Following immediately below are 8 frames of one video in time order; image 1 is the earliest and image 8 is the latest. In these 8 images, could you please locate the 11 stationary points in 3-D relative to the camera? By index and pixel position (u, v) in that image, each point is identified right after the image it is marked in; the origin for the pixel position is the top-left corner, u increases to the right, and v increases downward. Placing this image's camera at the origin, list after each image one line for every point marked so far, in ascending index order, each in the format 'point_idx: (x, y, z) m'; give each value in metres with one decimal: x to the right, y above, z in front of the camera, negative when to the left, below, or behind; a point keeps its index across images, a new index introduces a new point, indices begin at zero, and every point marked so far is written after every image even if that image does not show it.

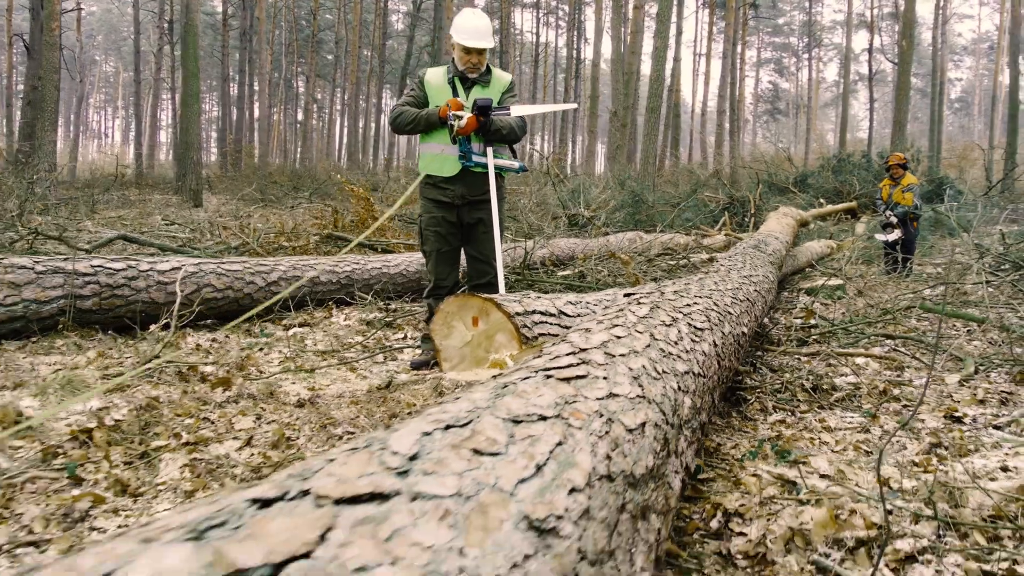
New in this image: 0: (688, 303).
0: (+0.5, 0.0, +2.4) m
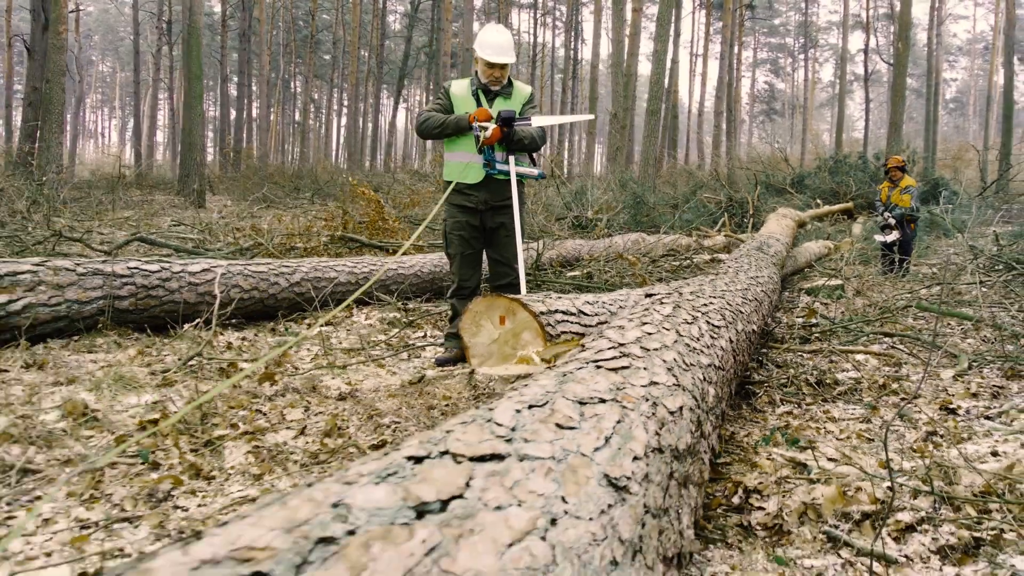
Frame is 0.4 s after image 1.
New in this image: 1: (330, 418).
0: (+0.6, 0.0, +2.6) m
1: (-0.5, -0.4, +2.4) m
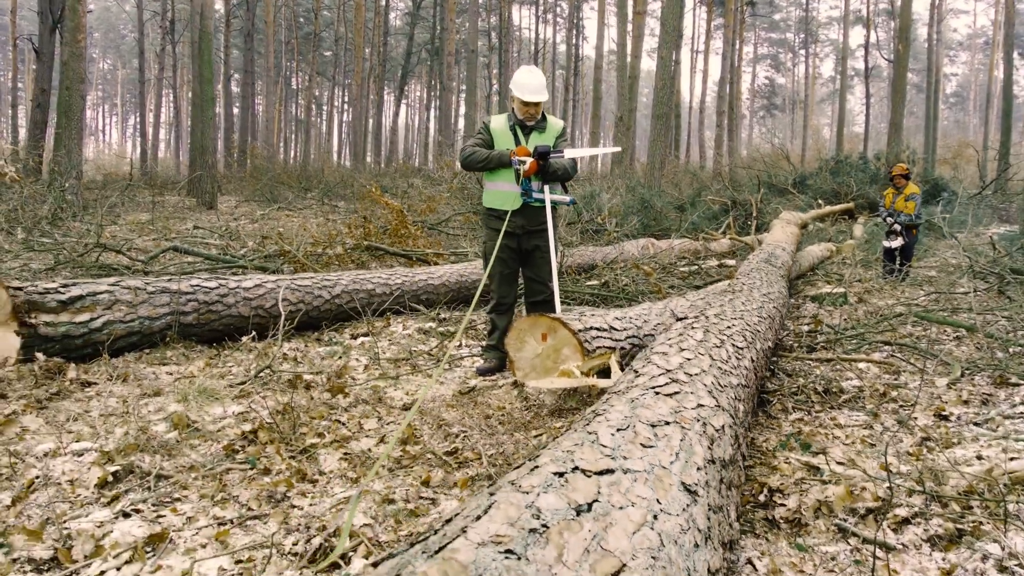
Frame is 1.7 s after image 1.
0: (+0.8, -0.1, +3.0) m
1: (-0.4, -0.5, +2.8) m
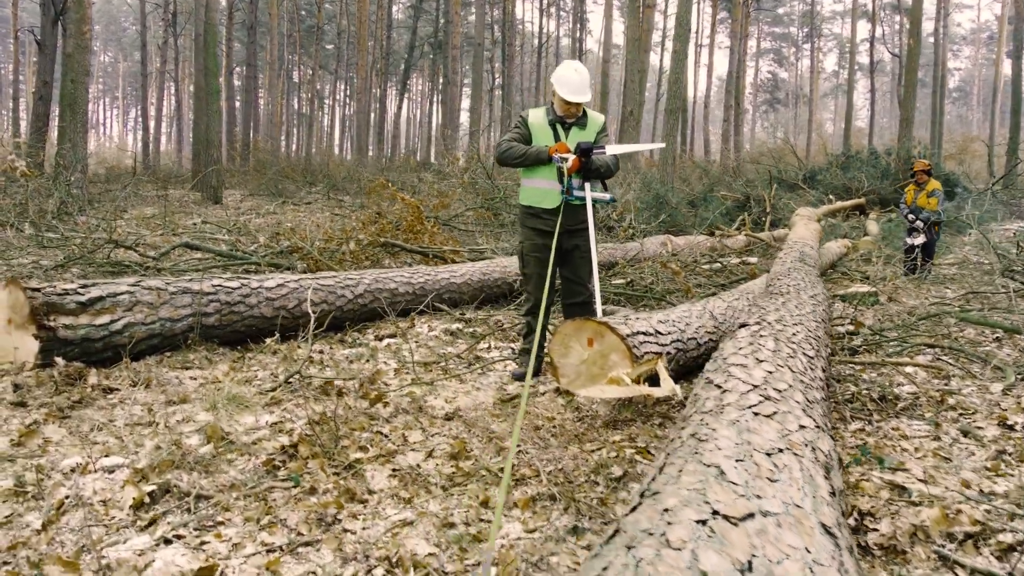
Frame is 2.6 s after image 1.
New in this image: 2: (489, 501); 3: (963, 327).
0: (+0.9, -0.1, +2.8) m
1: (-0.2, -0.5, +2.6) m
2: (-0.1, -0.6, +2.2) m
3: (+3.0, -0.3, +5.7) m
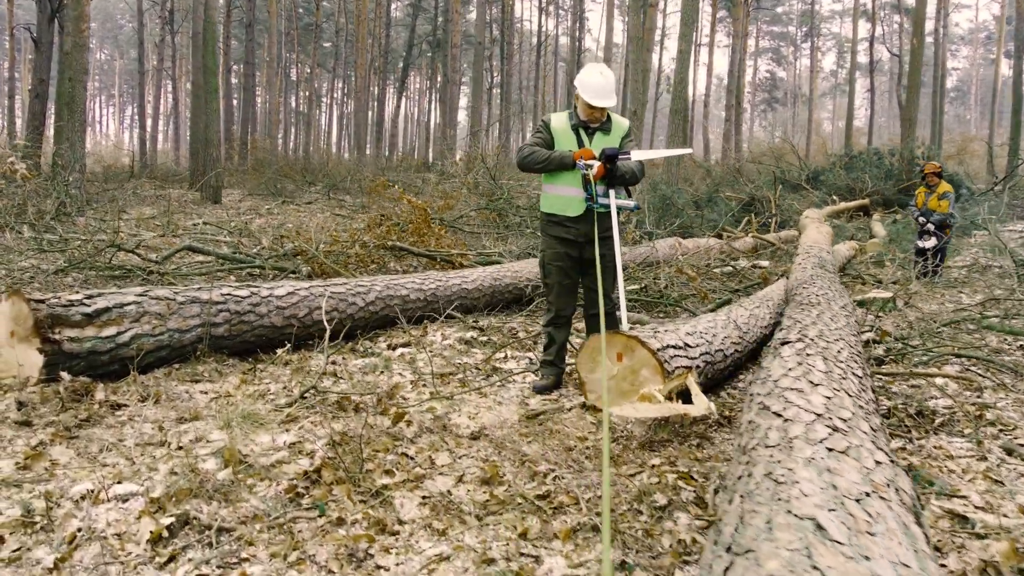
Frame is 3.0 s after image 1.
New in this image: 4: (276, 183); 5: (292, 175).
0: (+1.0, -0.2, +2.7) m
1: (-0.1, -0.5, +2.5) m
2: (0.0, -0.6, +2.1) m
3: (+3.1, -0.3, +5.6) m
4: (-4.8, +2.1, +17.1) m
5: (-4.6, +2.4, +17.7) m
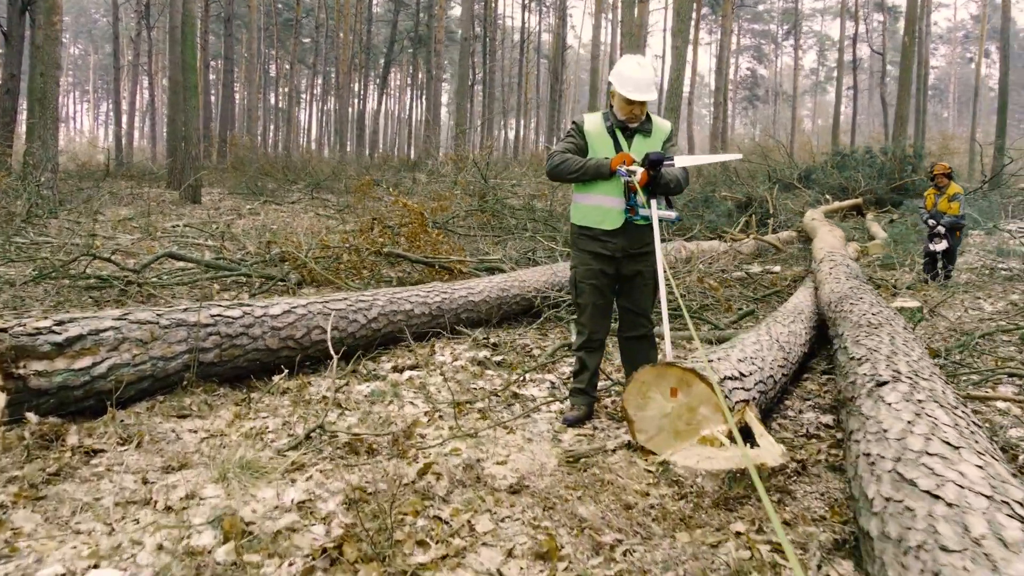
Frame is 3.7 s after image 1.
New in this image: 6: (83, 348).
0: (+1.2, -0.3, +2.3) m
1: (+0.1, -0.6, +2.1) m
2: (+0.2, -0.7, +1.7) m
3: (+3.2, -0.4, +5.2) m
4: (-5.0, +2.1, +16.6) m
5: (-4.8, +2.3, +17.2) m
6: (-1.6, -0.2, +3.0) m
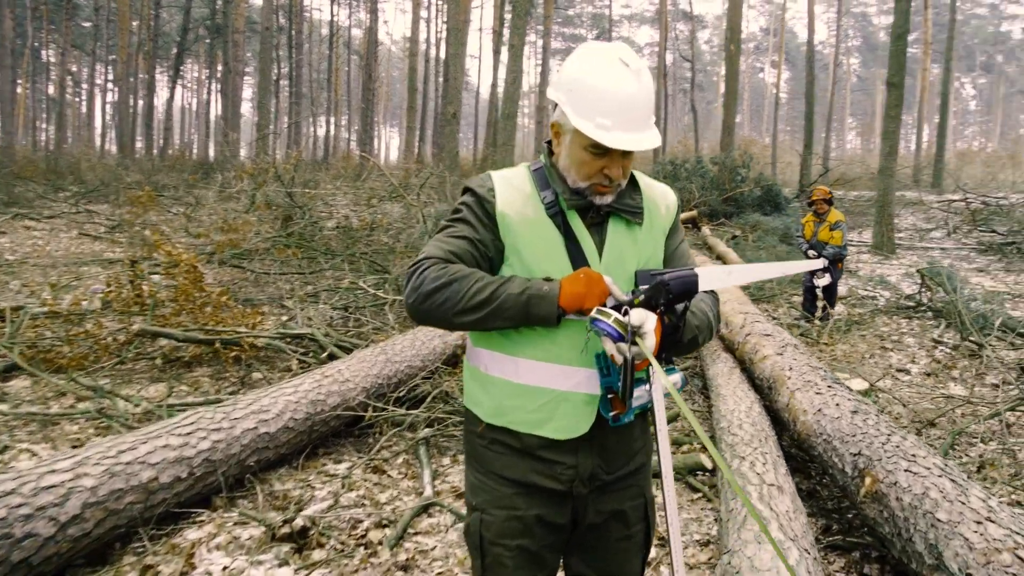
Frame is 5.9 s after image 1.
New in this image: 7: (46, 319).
0: (+1.1, -0.7, +0.7) m
1: (0.0, -1.1, +0.3) m
2: (+0.3, -1.2, -0.1) m
3: (+2.4, -0.8, +4.0) m
4: (-8.1, +1.5, +13.3) m
5: (-8.0, +1.7, +13.9) m
6: (-1.8, -0.7, +0.9) m
7: (-2.9, -0.2, +5.2) m
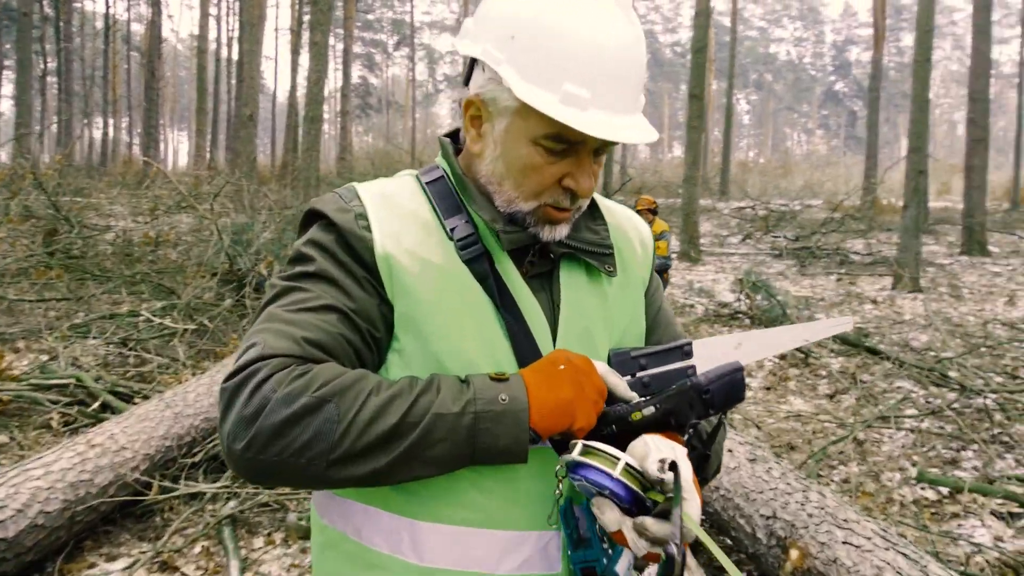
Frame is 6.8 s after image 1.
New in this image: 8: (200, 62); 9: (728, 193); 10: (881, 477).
0: (+1.1, -0.8, +0.3) m
1: (+0.2, -1.2, -0.3) m
2: (+0.5, -1.2, -0.6) m
3: (+1.7, -0.8, +3.9) m
4: (-10.7, +1.0, +10.5) m
5: (-10.8, +1.3, +11.1) m
6: (-1.7, -0.9, -0.2) m
7: (-3.8, -0.4, +3.8) m
8: (-6.1, +4.4, +16.4) m
9: (+4.8, +2.1, +18.4) m
10: (+1.7, -0.8, +3.6) m
